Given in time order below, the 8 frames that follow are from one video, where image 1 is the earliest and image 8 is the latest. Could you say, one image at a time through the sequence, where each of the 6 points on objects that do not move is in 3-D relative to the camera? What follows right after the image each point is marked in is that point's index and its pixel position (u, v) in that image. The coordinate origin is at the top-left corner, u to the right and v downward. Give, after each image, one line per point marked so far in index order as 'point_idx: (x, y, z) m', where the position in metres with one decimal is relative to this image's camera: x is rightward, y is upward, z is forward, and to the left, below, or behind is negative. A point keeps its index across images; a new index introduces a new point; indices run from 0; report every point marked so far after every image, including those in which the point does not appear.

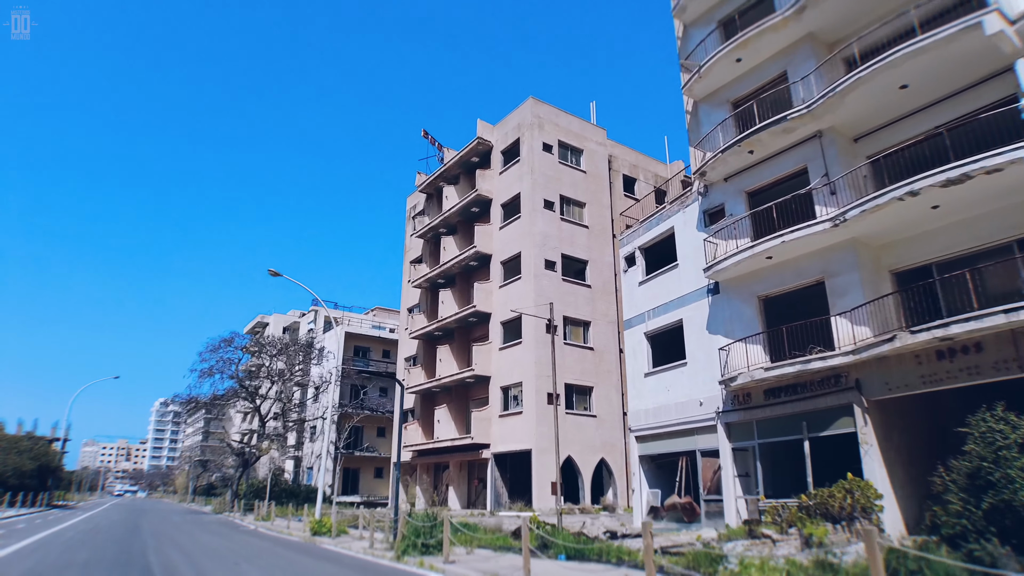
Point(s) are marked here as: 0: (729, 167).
0: (+6.4, +3.6, +19.5) m
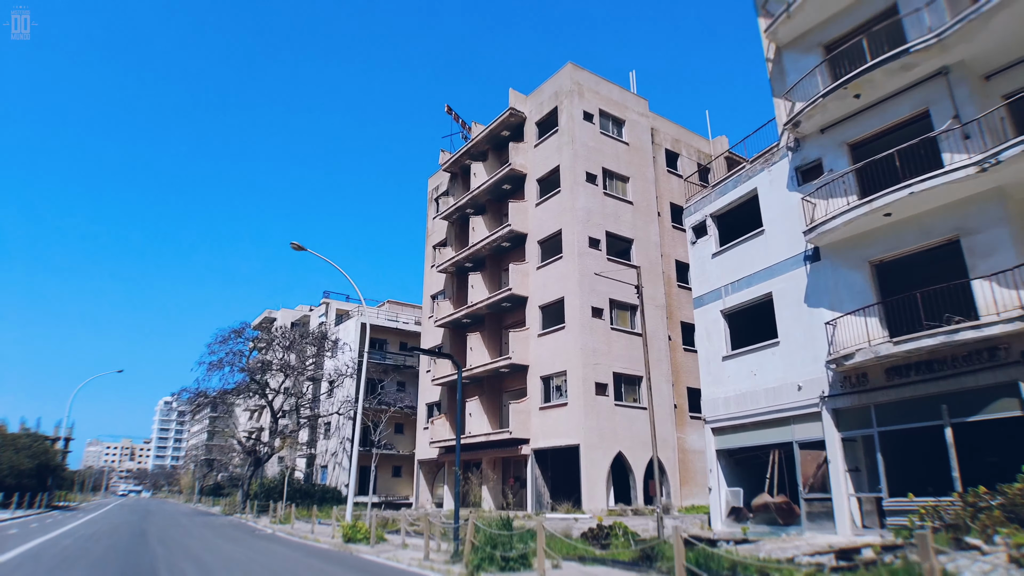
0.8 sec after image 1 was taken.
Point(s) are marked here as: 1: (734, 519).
0: (+8.1, +4.4, +16.8) m
1: (+6.0, -6.3, +18.0) m
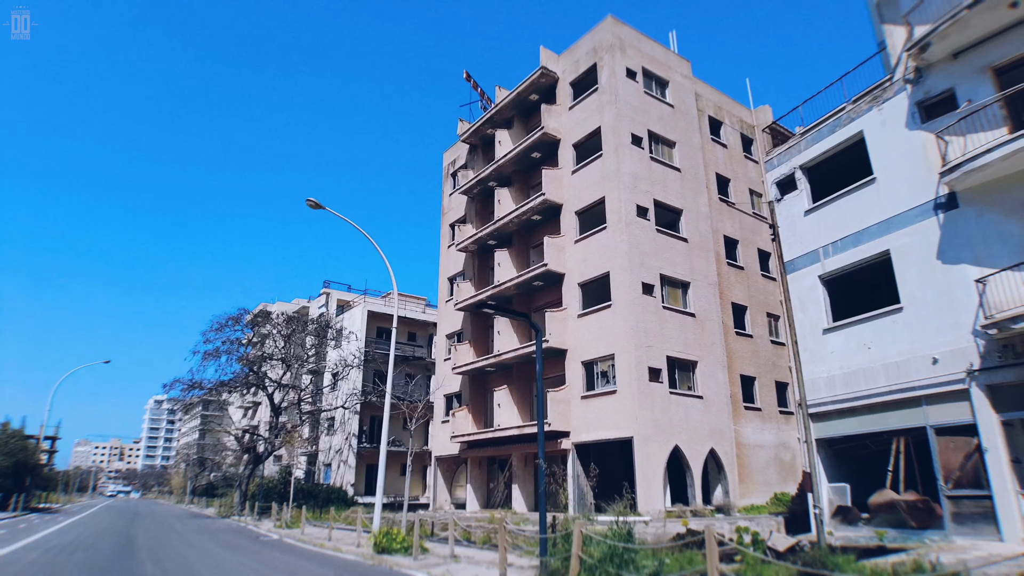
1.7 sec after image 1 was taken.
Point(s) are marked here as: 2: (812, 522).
0: (+9.6, +5.4, +13.9) m
1: (+7.5, -5.3, +15.1) m
2: (+7.1, -5.5, +15.5) m
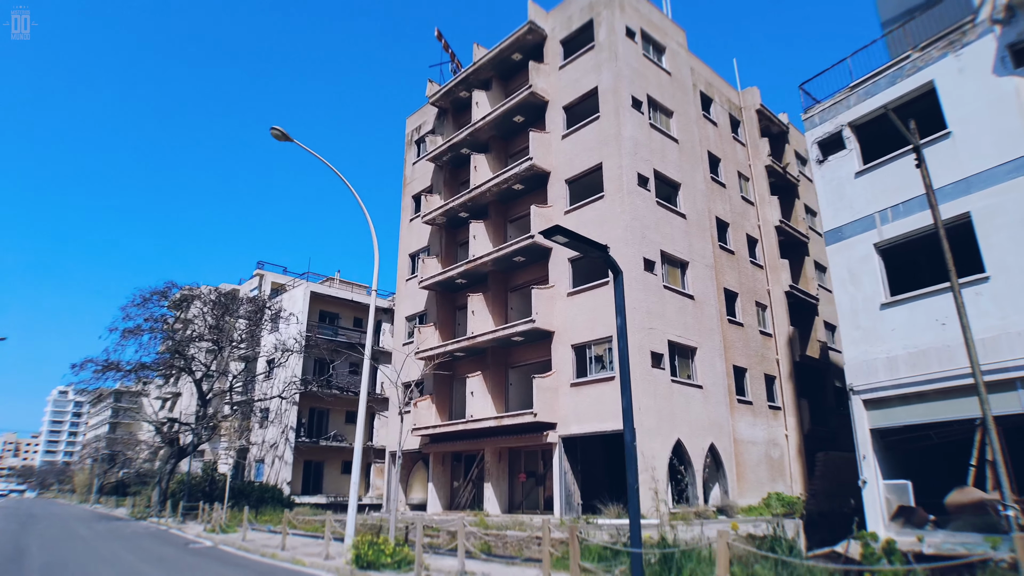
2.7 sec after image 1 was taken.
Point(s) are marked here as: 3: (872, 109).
0: (+10.3, +5.9, +12.1) m
1: (+7.7, -4.6, +13.0) m
2: (+7.3, -4.9, +13.4) m
3: (+8.3, +4.1, +15.2) m
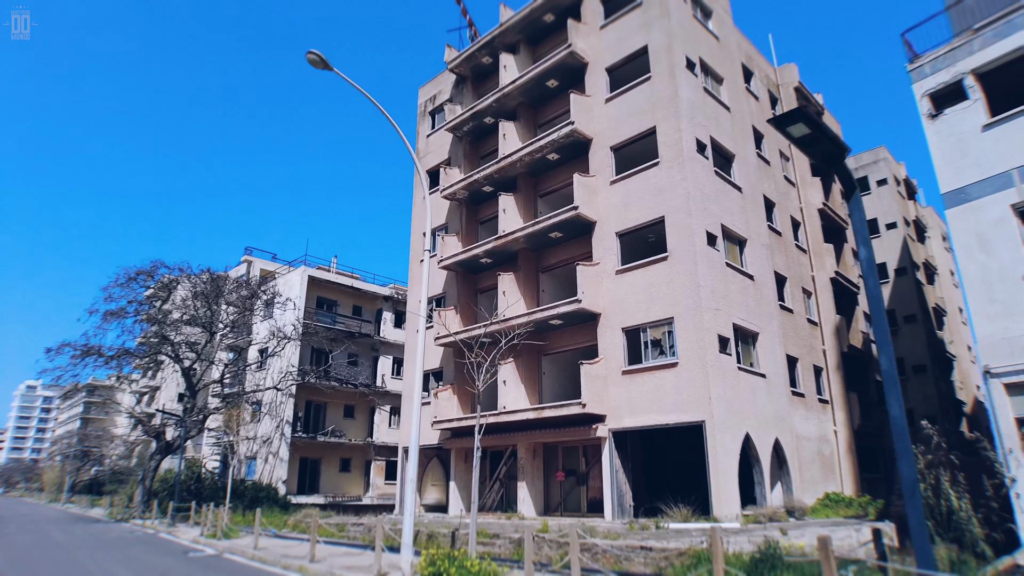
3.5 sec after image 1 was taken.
0: (+12.0, +6.5, +10.2) m
1: (+9.2, -4.0, +11.0) m
2: (+8.8, -4.2, +11.4) m
3: (+9.8, +4.8, +13.1) m
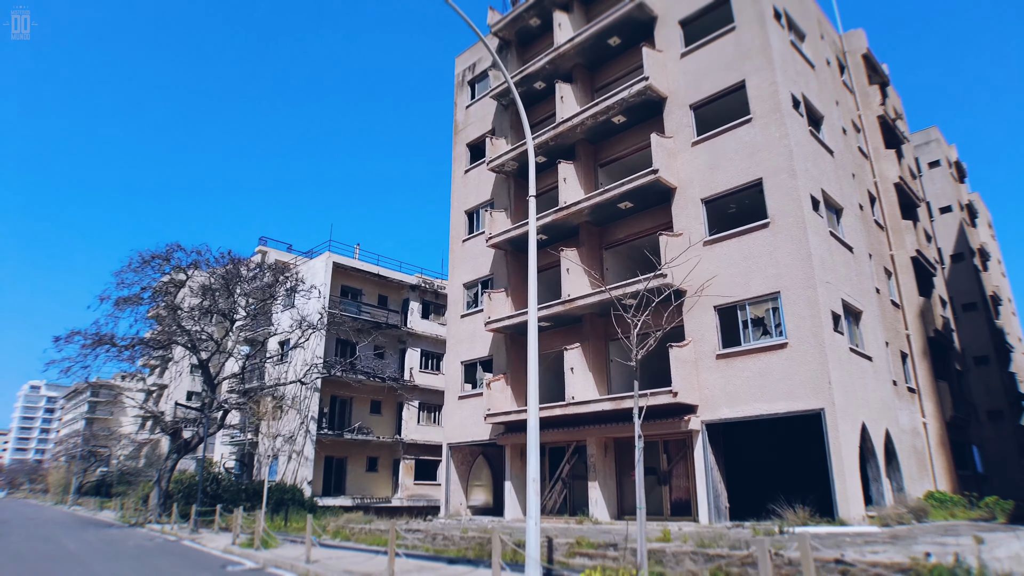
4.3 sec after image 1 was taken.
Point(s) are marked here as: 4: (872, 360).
0: (+13.9, +7.3, +7.9) m
1: (+11.2, -3.3, +8.6) m
2: (+10.7, -3.5, +9.1) m
3: (+11.8, +5.5, +10.8) m
4: (+9.4, -1.9, +17.2) m
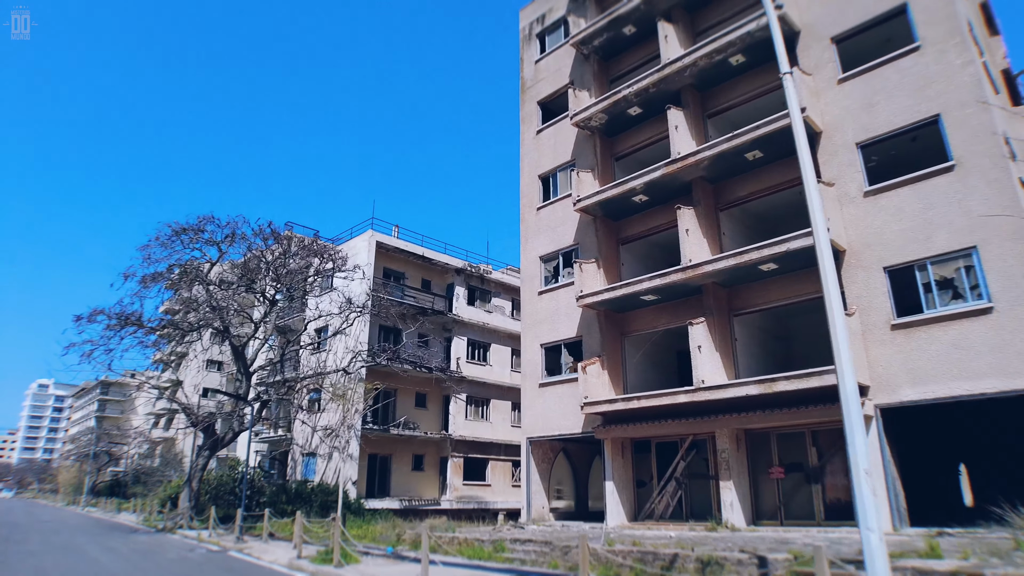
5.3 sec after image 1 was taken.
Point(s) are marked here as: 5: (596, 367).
0: (+16.6, +8.2, +4.8) m
1: (+13.9, -2.4, +5.6) m
2: (+13.4, -2.6, +6.0) m
3: (+14.5, +6.4, +7.8) m
4: (+12.2, -1.0, +14.1) m
5: (+2.3, -2.3, +18.6) m
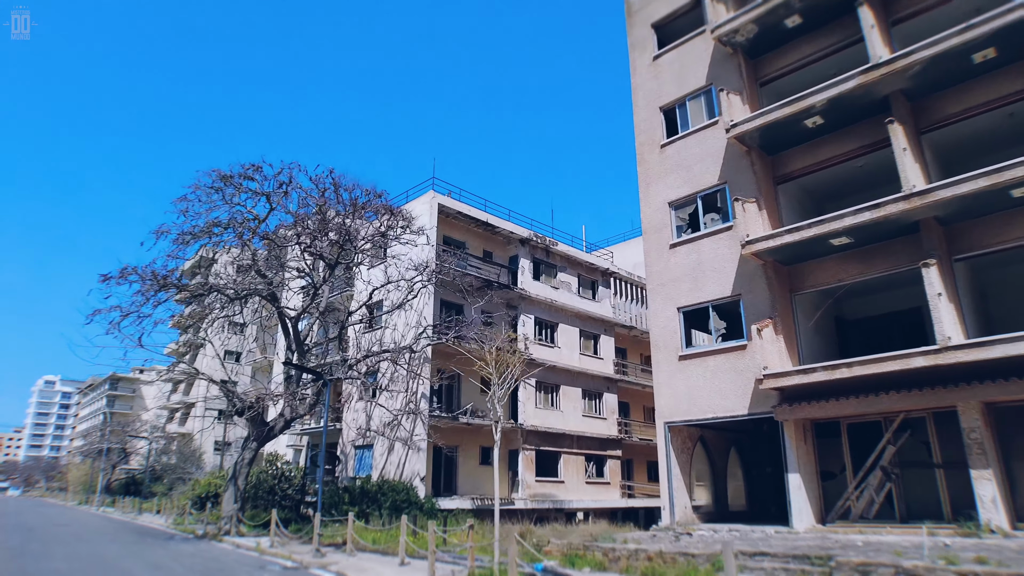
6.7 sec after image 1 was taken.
0: (+19.9, +9.5, +0.9) m
1: (+17.2, -1.1, +1.7) m
2: (+16.8, -1.3, +2.1) m
3: (+17.8, +7.7, +3.9) m
4: (+15.5, +0.3, +10.2) m
5: (+5.7, -1.0, +14.7) m
